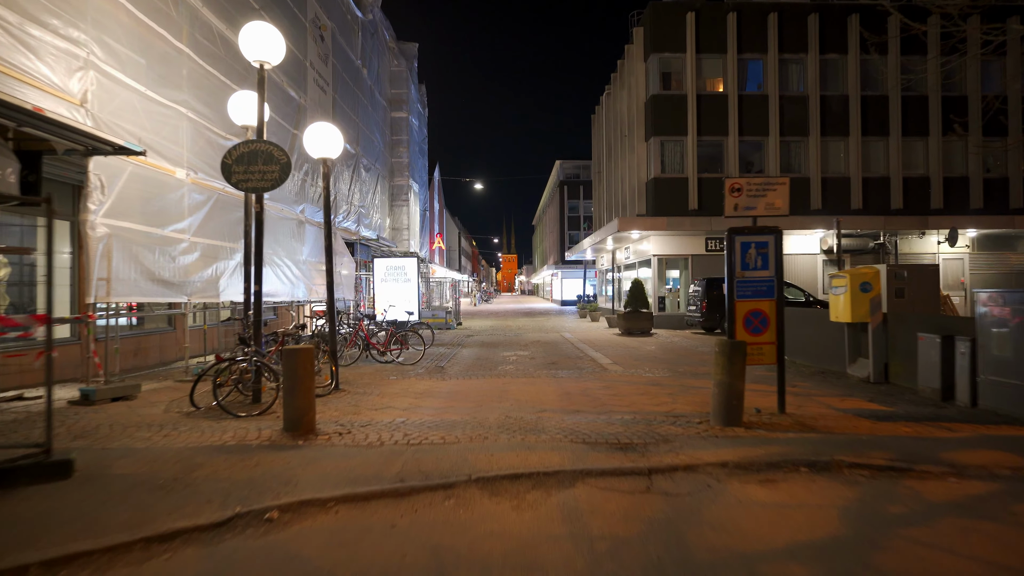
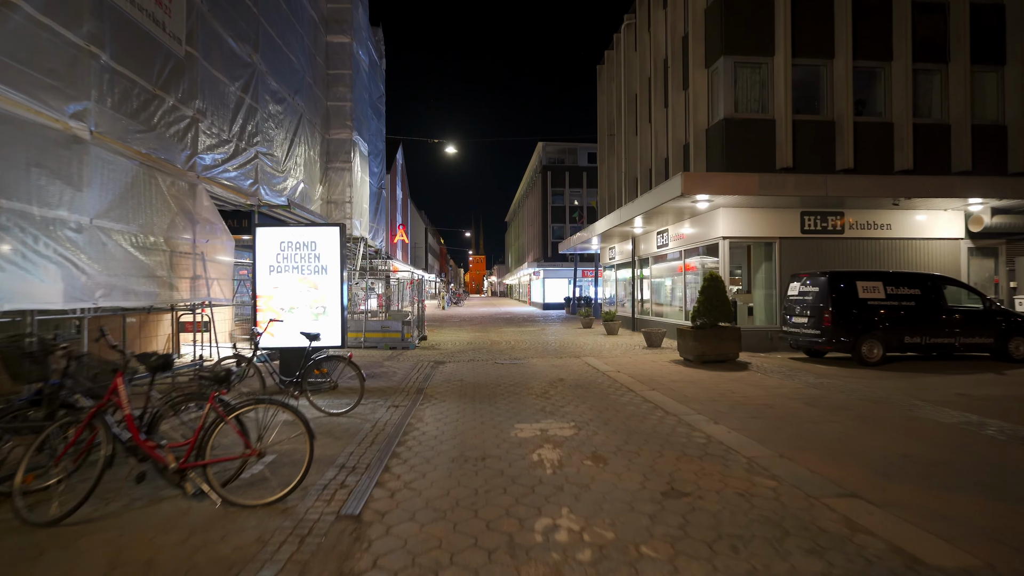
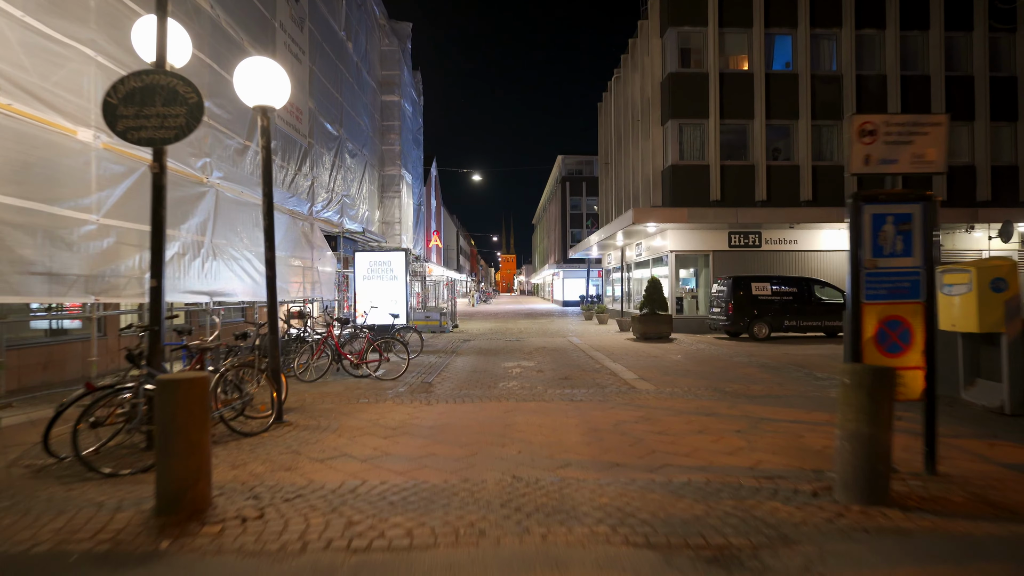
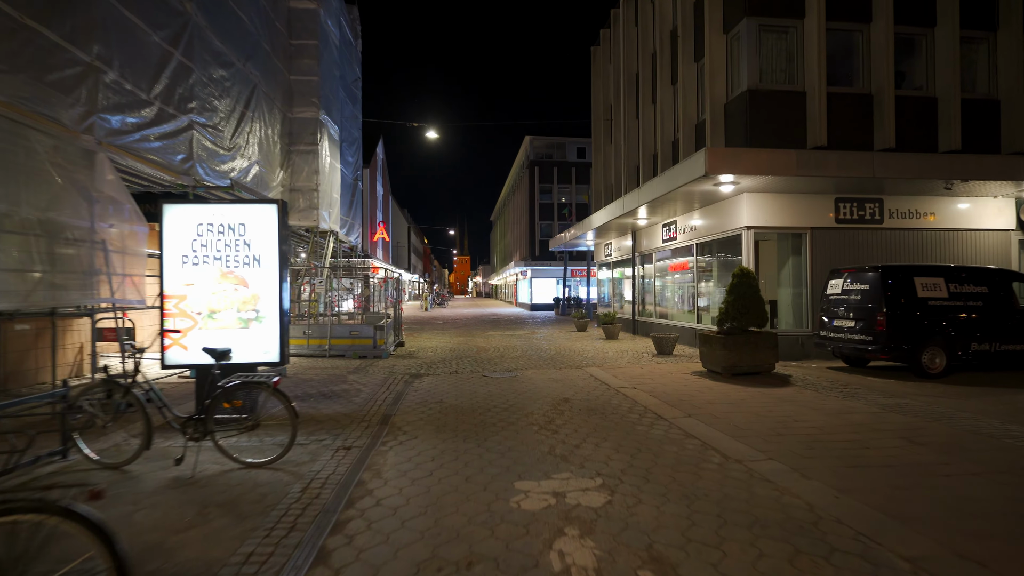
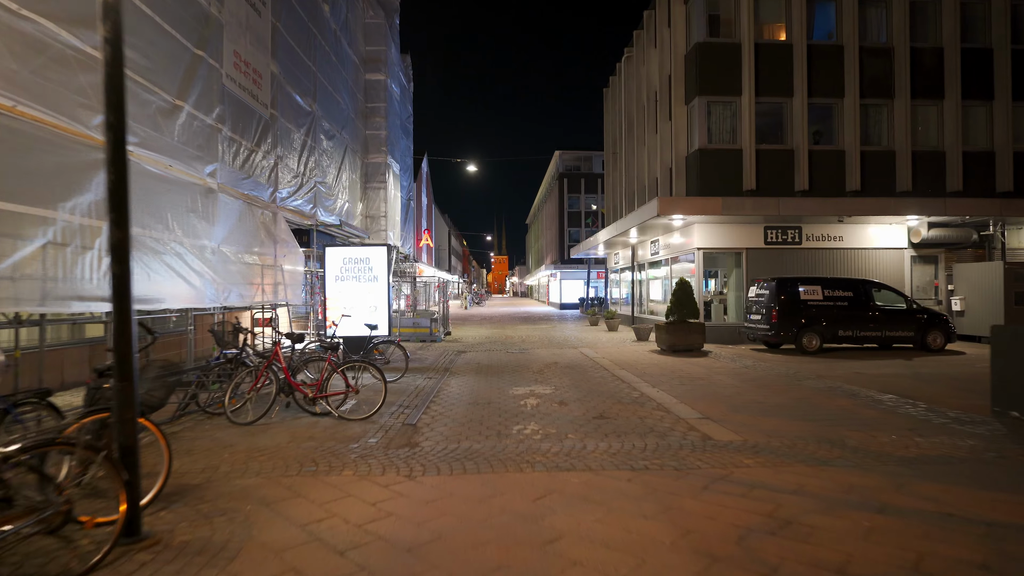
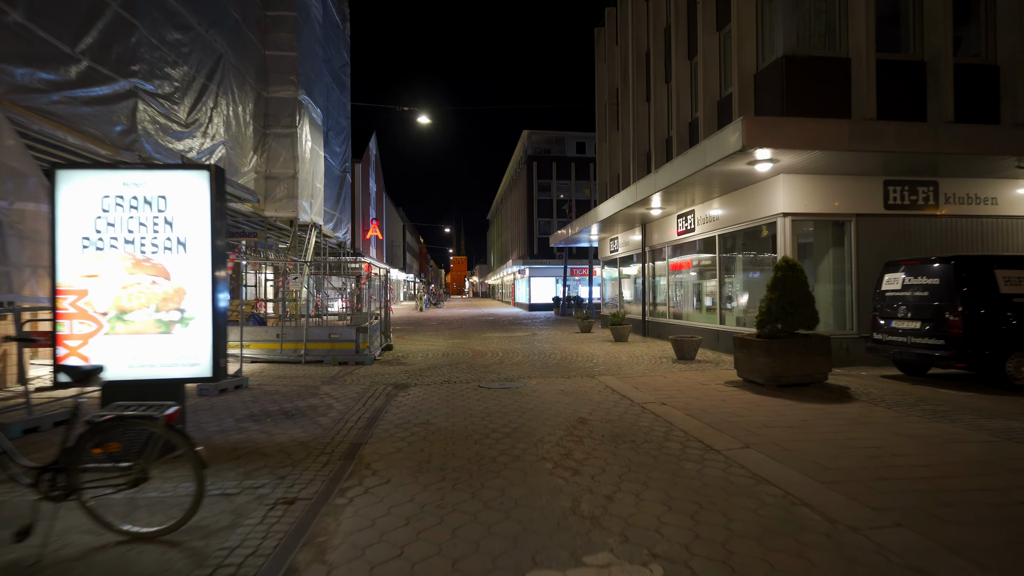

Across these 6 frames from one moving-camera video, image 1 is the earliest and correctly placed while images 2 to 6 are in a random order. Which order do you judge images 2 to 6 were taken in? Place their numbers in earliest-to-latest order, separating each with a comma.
3, 5, 2, 4, 6
